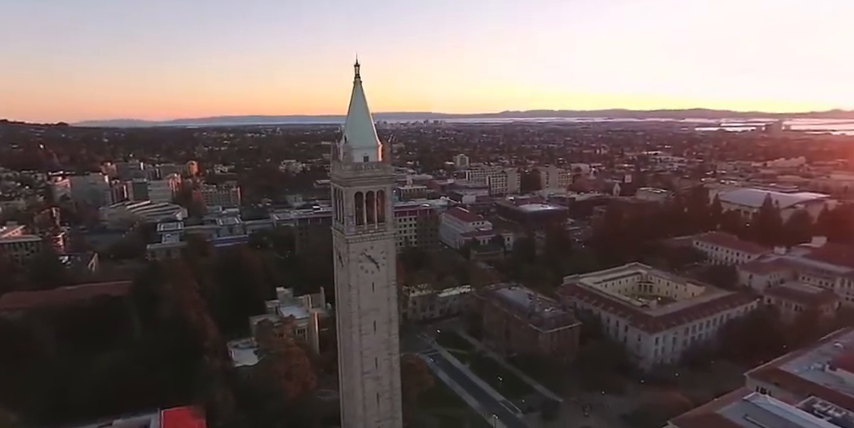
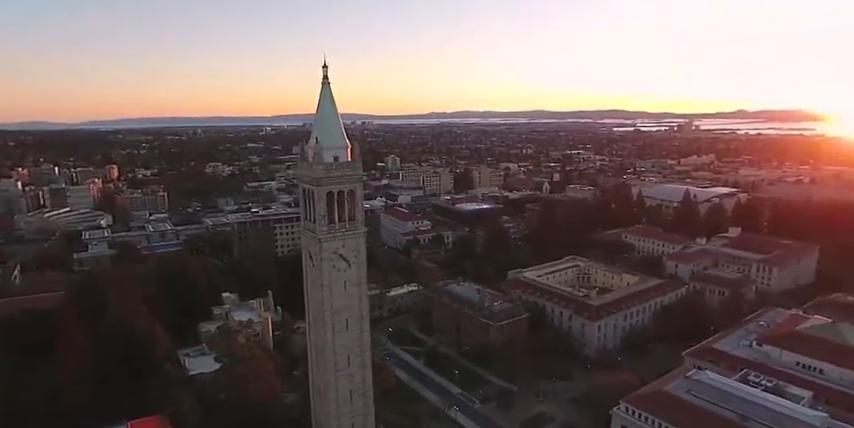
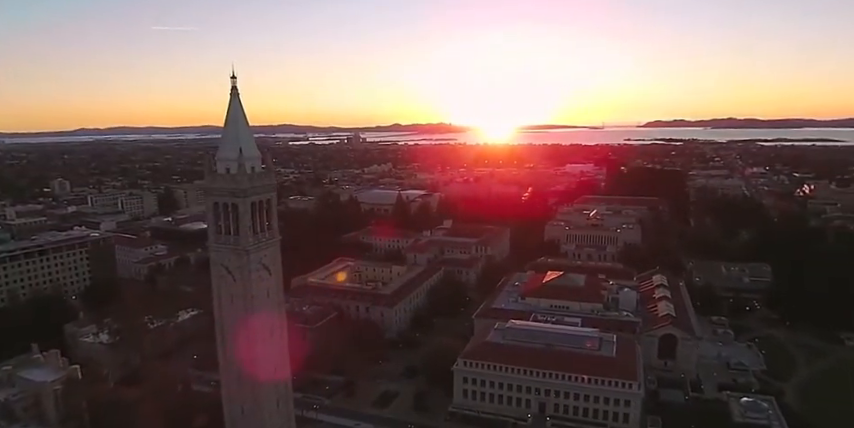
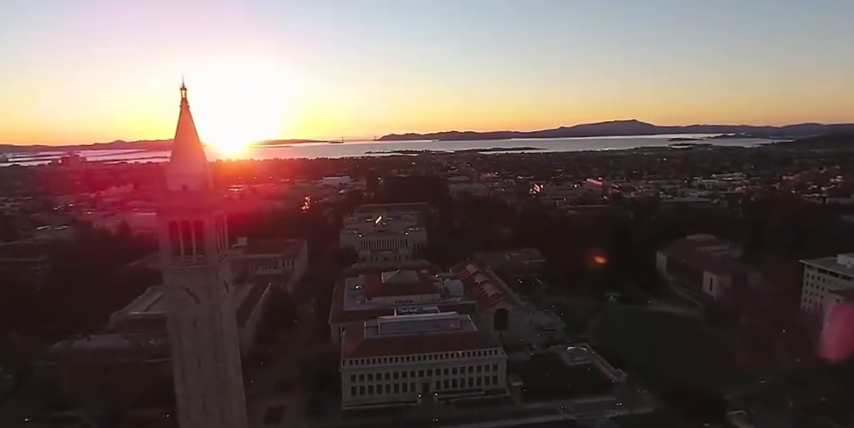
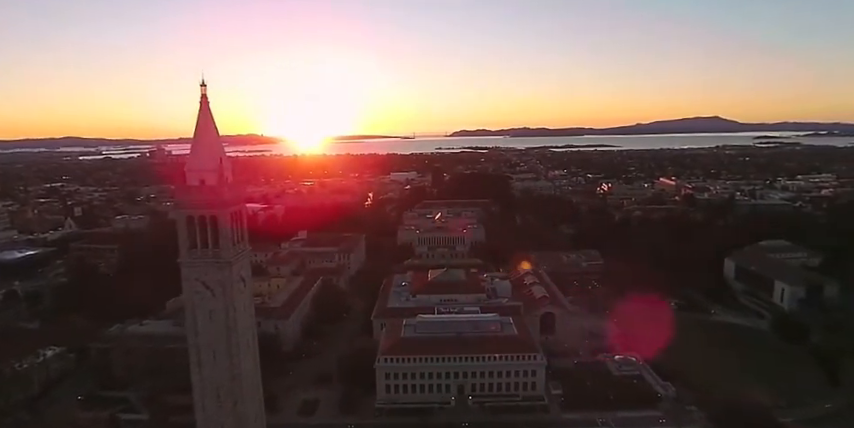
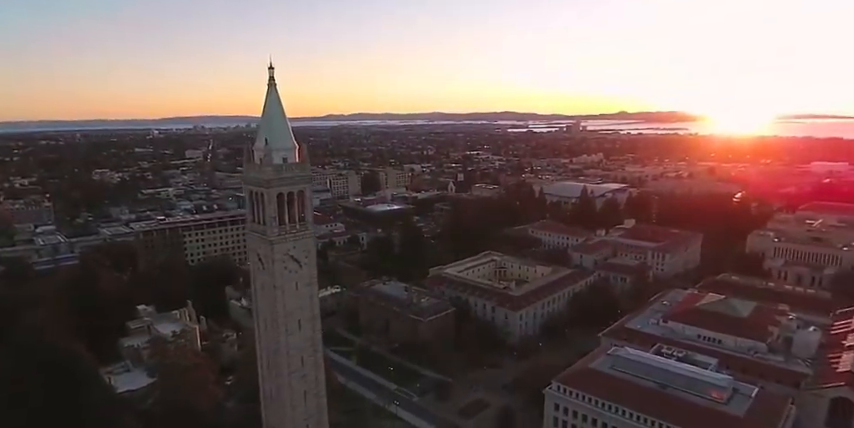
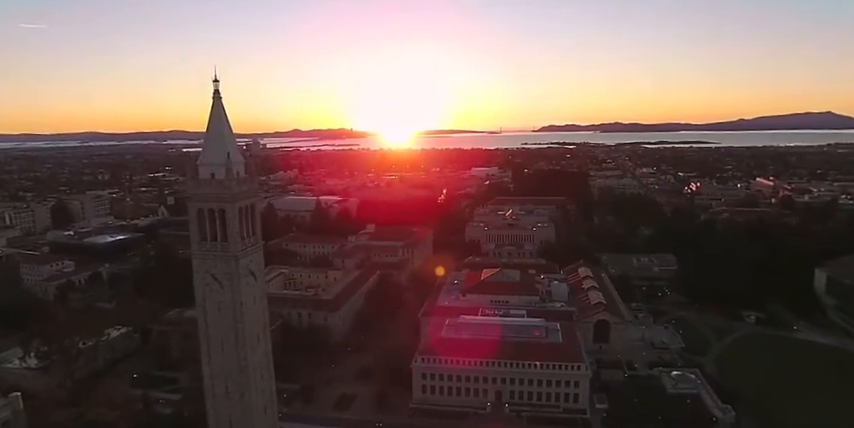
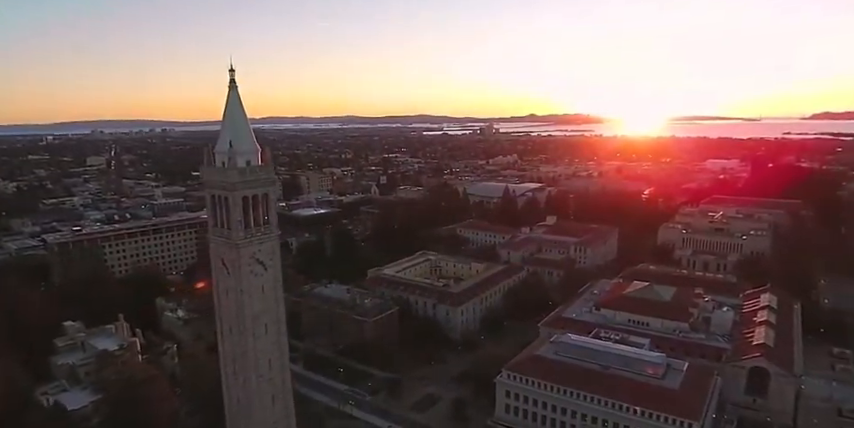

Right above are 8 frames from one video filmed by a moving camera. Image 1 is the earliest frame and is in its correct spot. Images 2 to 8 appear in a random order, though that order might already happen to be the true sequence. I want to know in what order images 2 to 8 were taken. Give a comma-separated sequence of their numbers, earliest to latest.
2, 6, 8, 3, 7, 5, 4
